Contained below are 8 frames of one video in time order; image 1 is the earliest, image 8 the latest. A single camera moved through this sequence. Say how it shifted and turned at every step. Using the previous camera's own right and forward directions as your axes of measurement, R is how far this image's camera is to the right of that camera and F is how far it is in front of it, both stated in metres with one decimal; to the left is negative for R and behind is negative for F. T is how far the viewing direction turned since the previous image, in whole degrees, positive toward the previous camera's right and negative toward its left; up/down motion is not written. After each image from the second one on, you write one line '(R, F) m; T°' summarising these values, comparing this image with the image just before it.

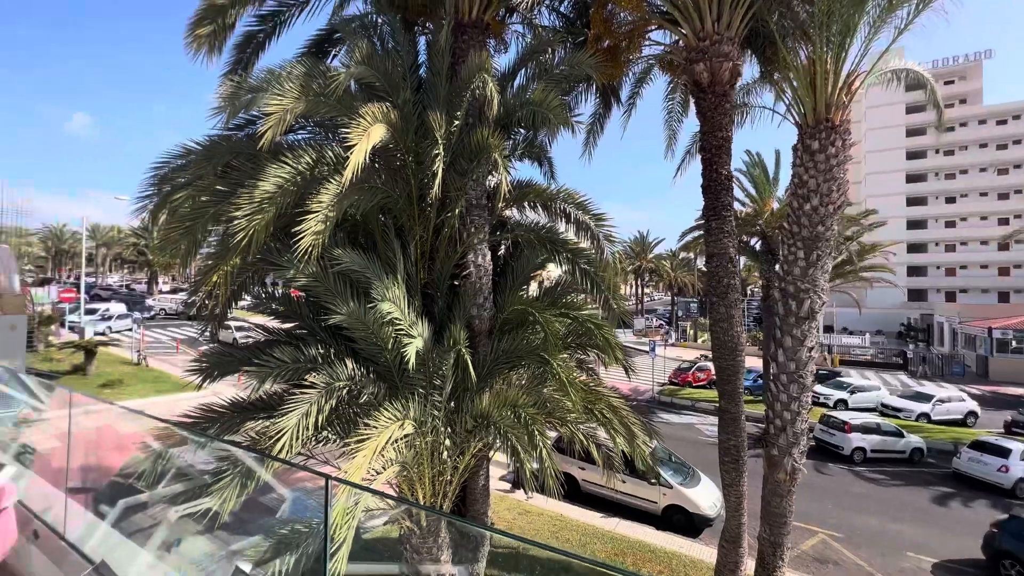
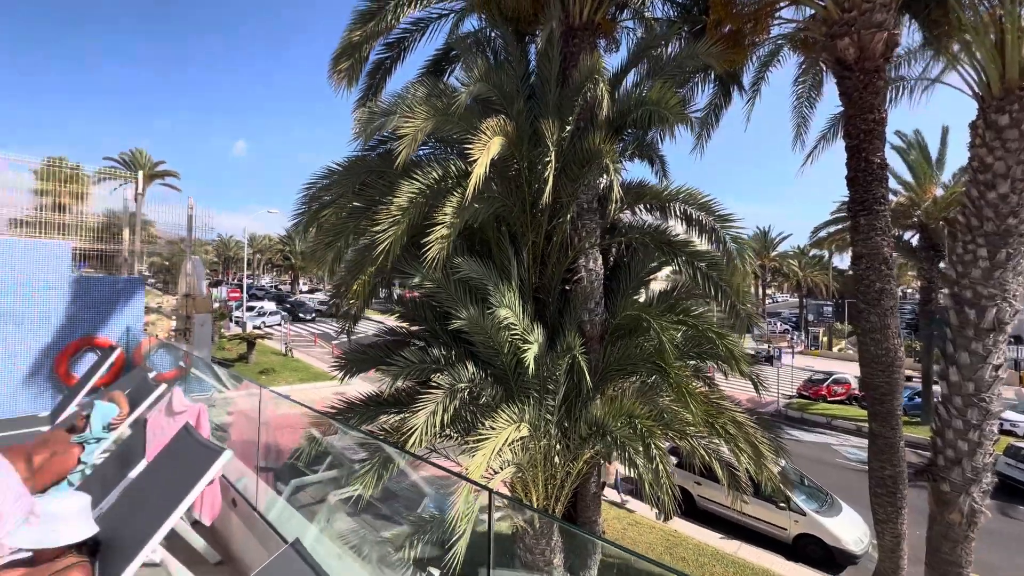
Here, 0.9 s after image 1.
(-0.1, 0.0) m; -13°
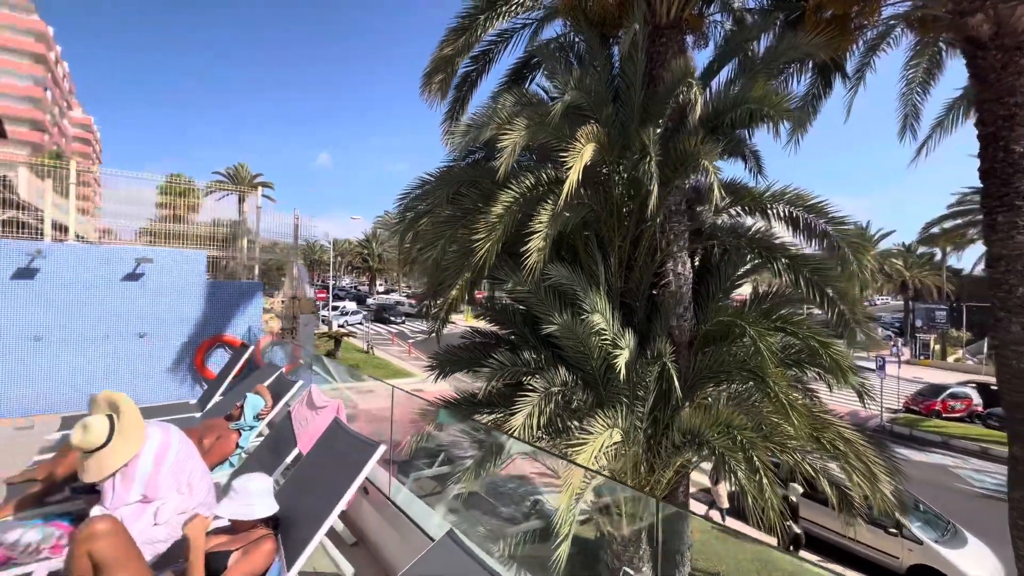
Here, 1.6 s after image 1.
(-0.3, -0.1) m; -8°
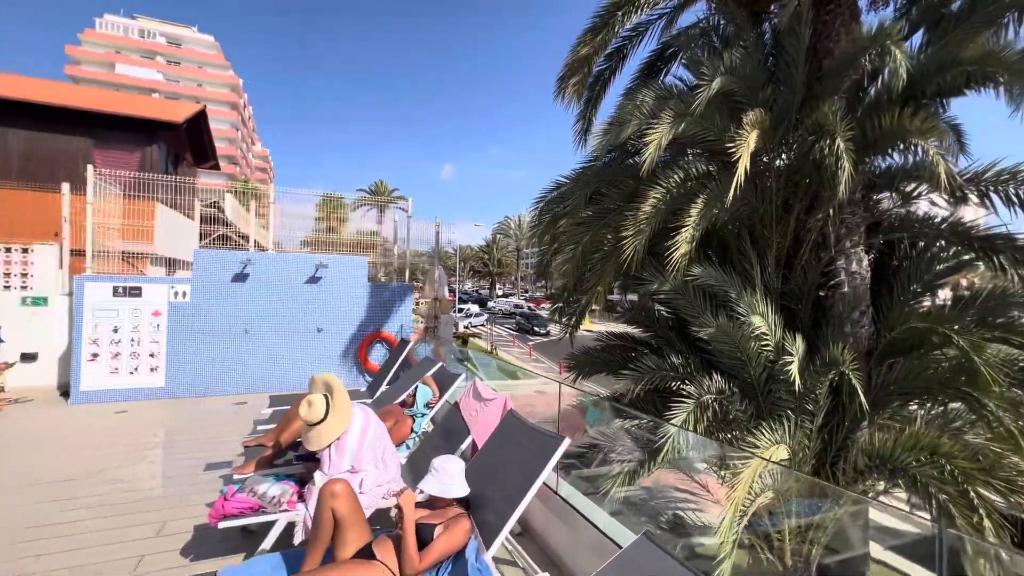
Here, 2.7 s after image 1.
(-0.3, 0.0) m; -14°
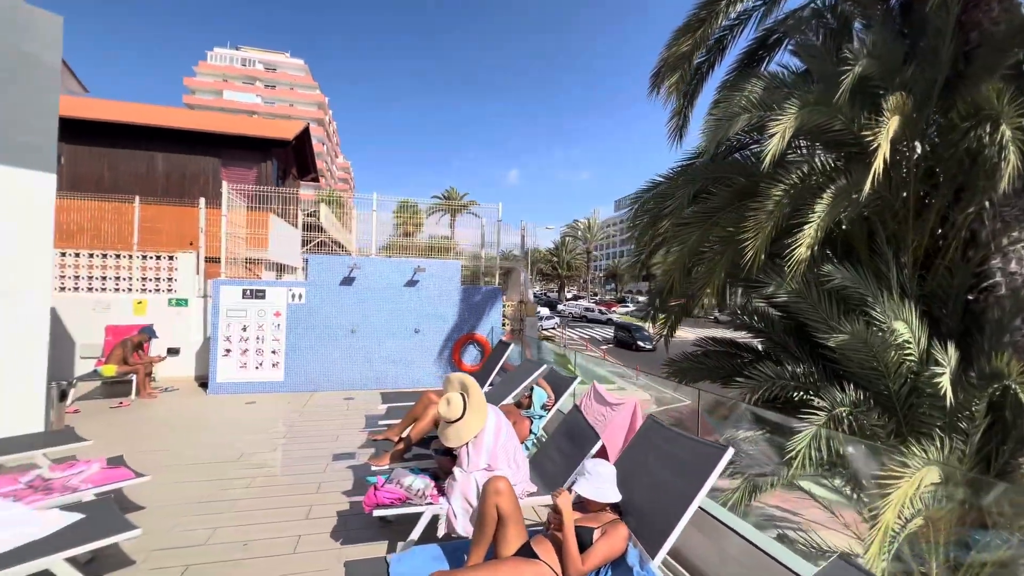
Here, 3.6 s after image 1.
(-0.4, 0.0) m; -8°
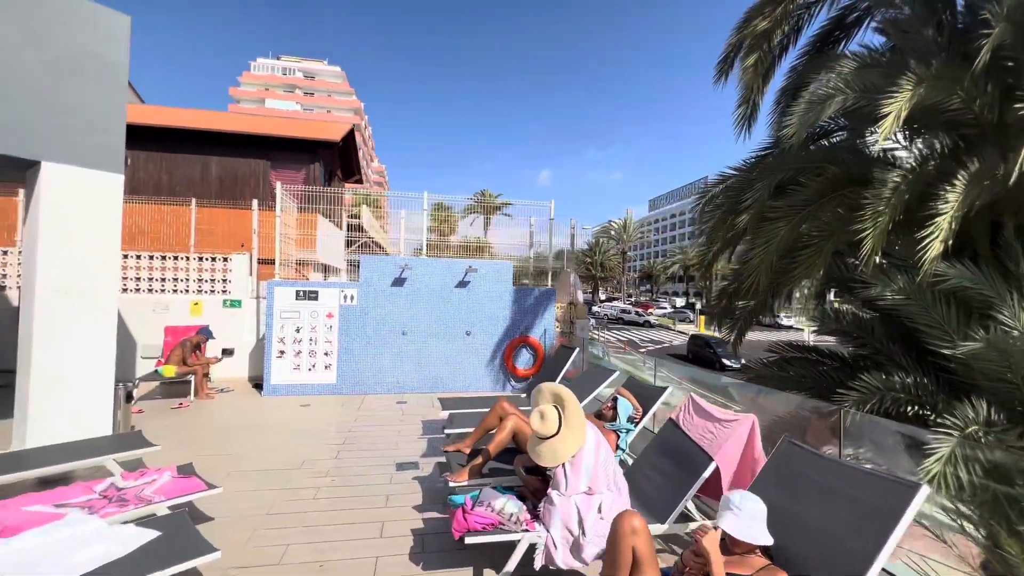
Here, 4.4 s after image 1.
(-0.4, +0.3) m; -4°
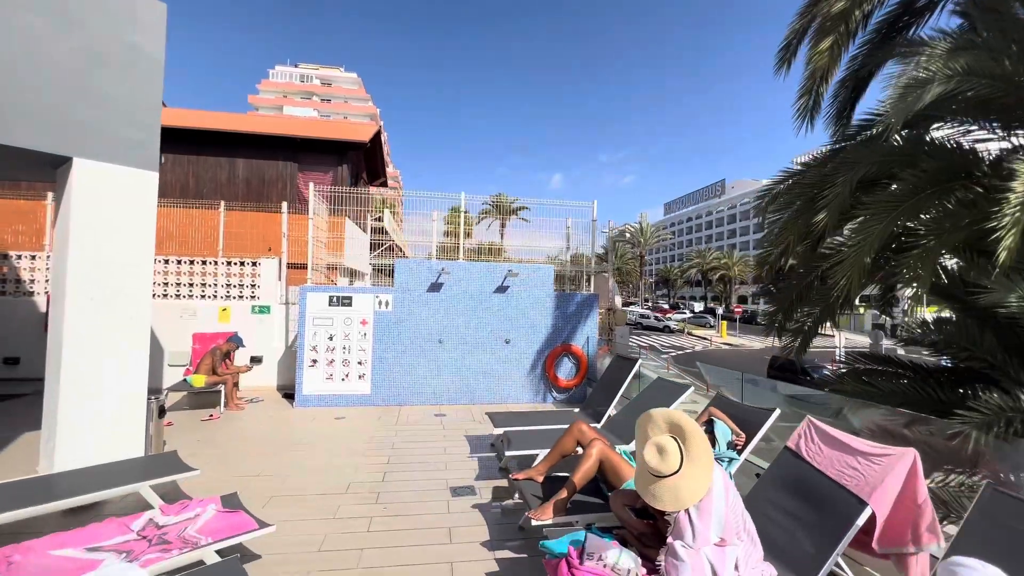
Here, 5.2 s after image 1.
(-0.4, +0.4) m; -2°
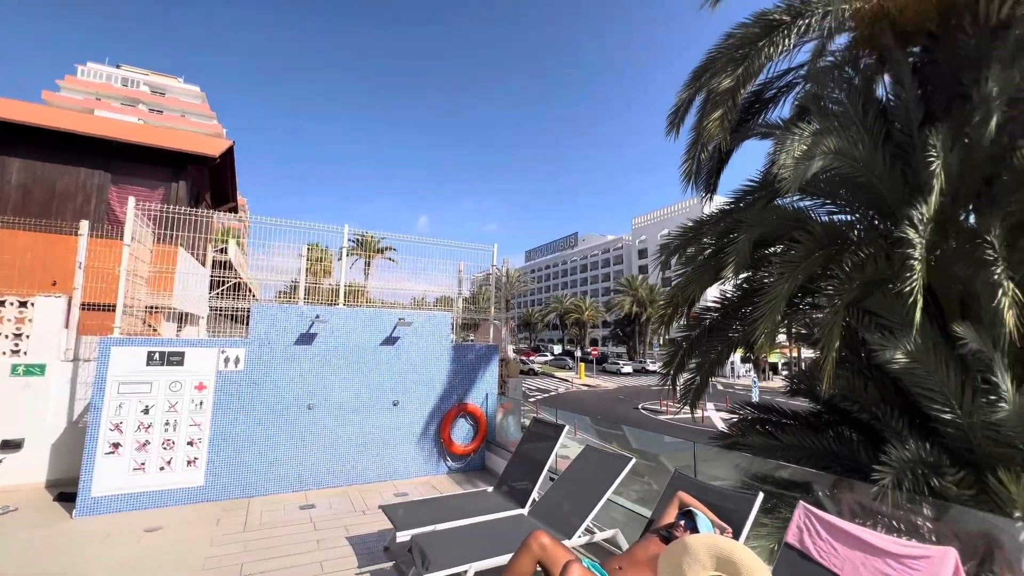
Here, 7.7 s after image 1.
(-0.4, +0.8) m; +17°
